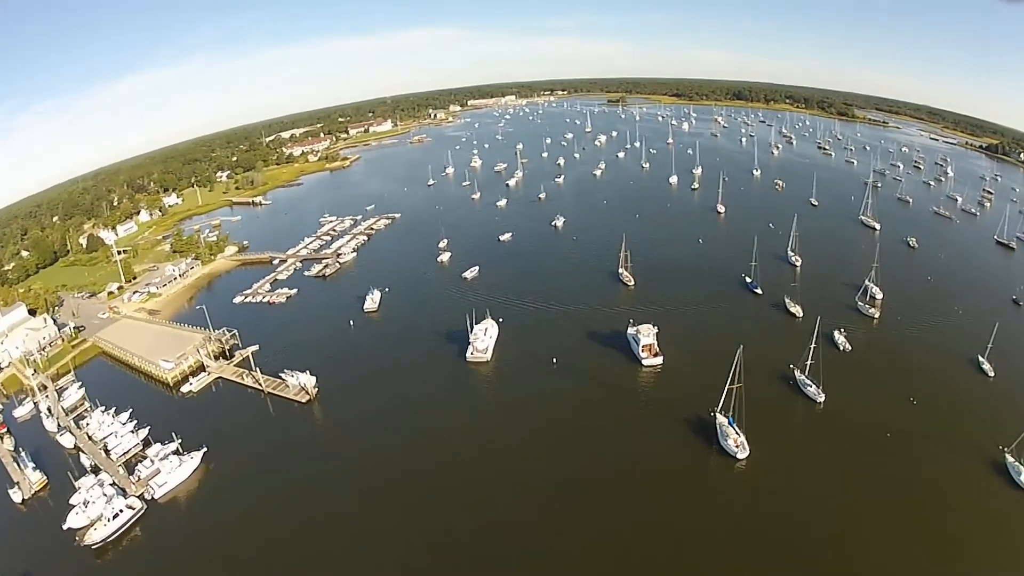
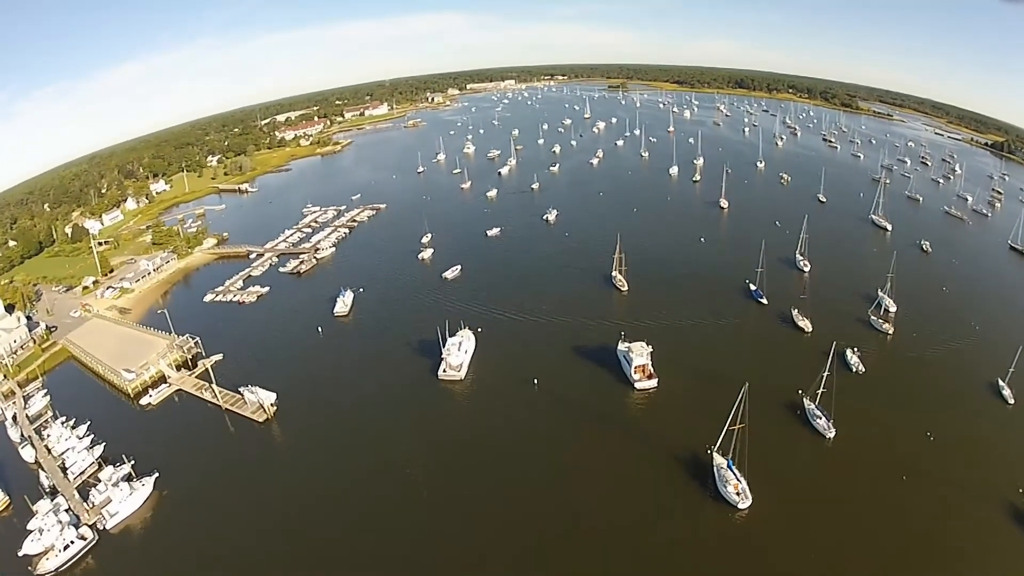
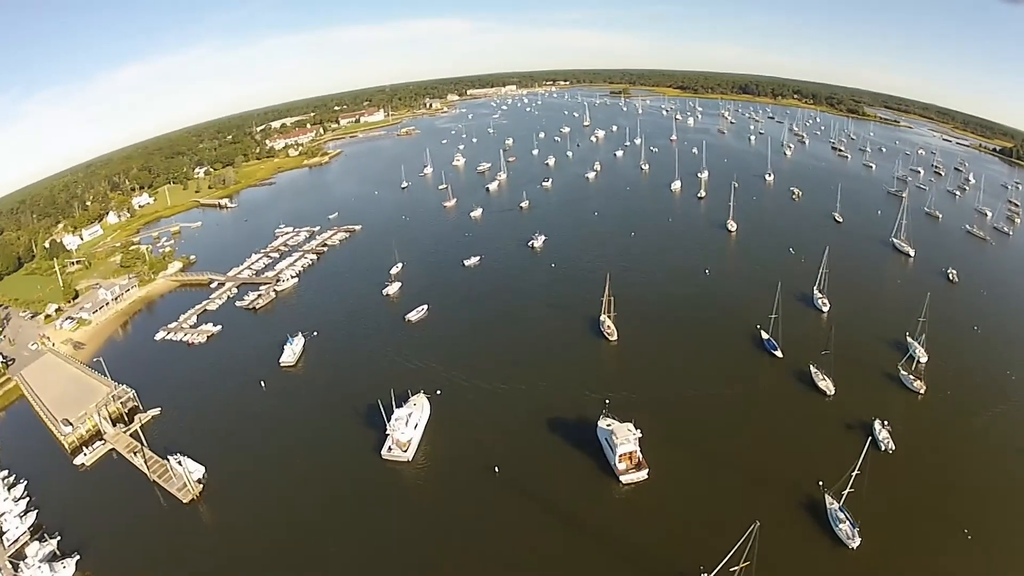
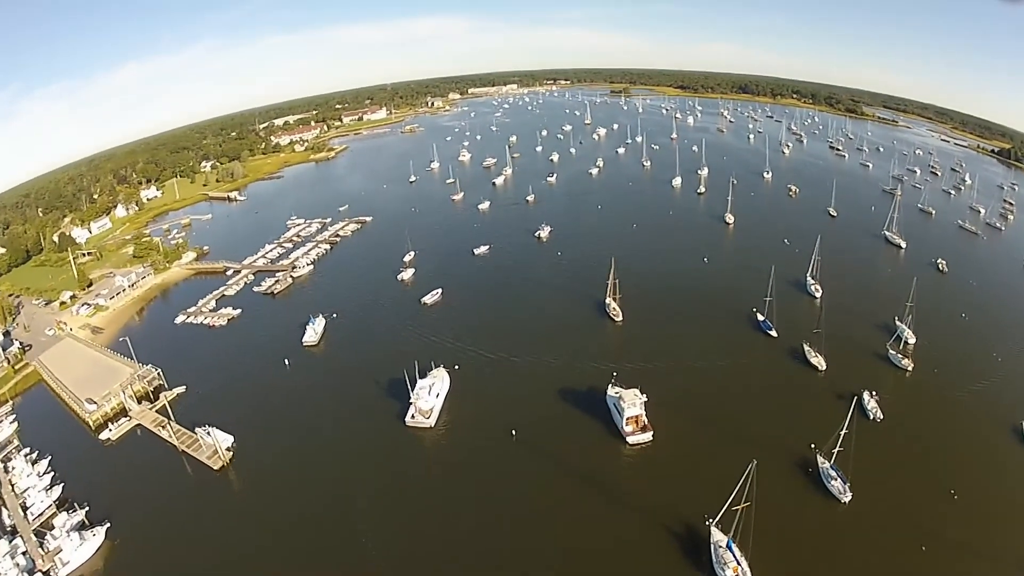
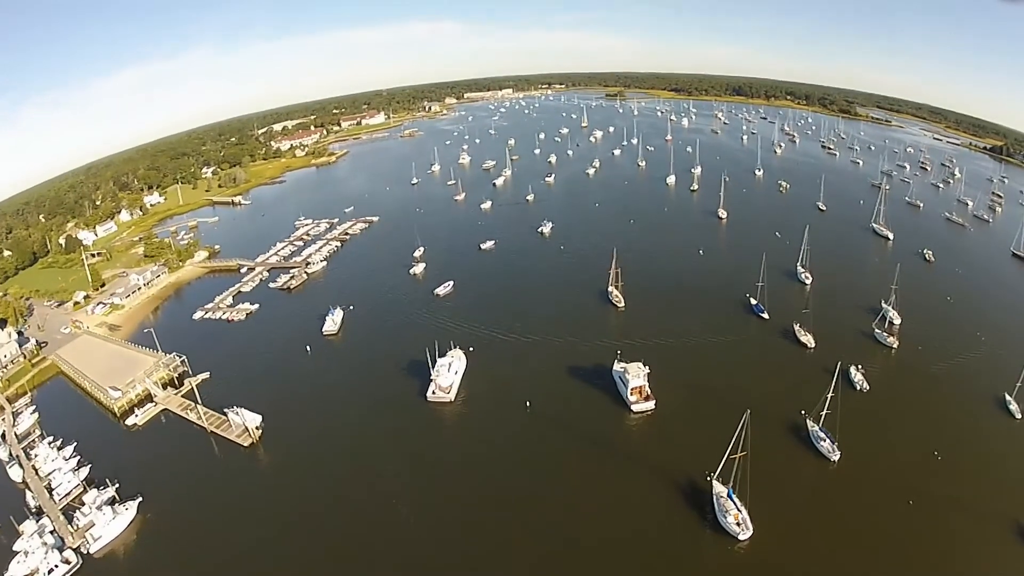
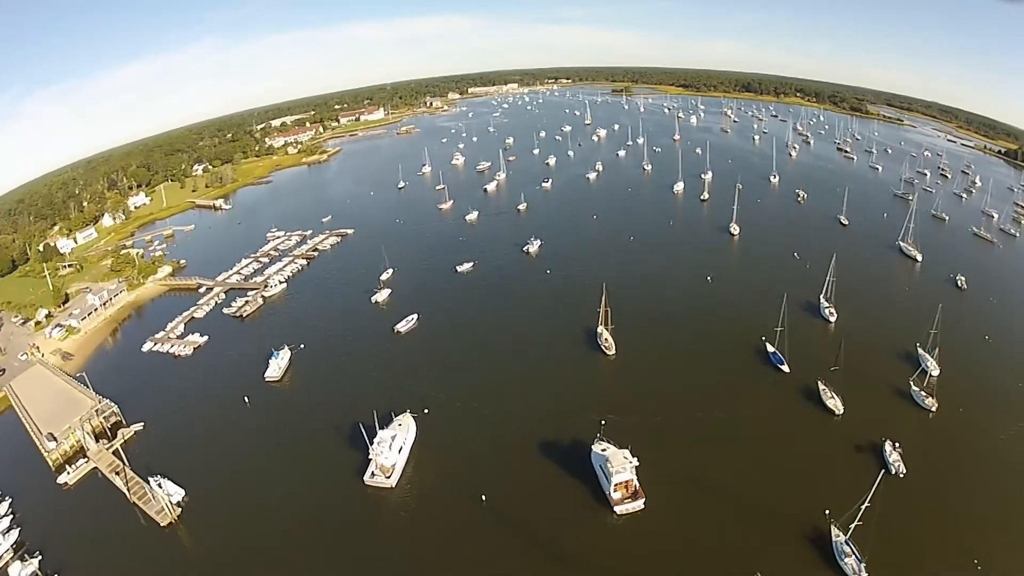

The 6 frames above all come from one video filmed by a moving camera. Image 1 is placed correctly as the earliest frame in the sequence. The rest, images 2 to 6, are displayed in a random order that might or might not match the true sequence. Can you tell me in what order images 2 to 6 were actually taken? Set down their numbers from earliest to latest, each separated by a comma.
2, 5, 4, 3, 6
